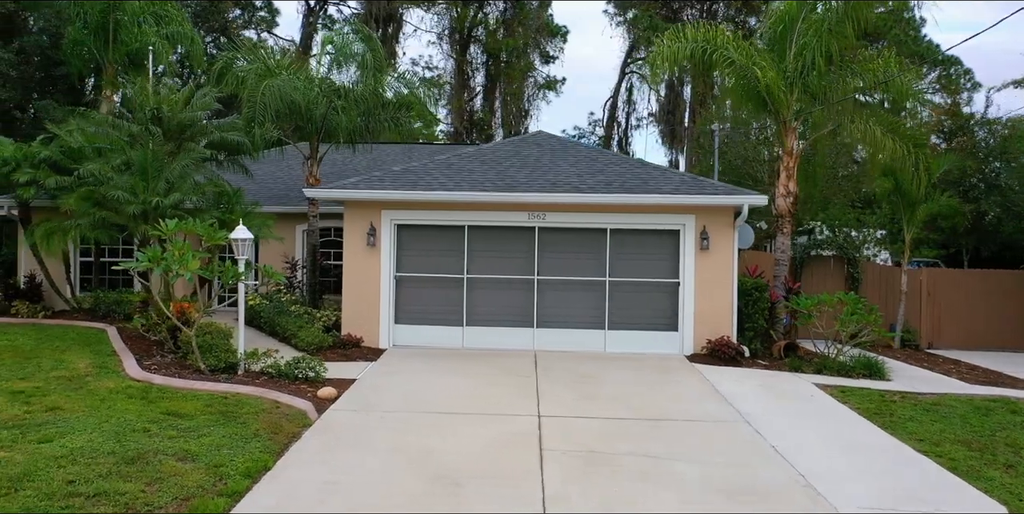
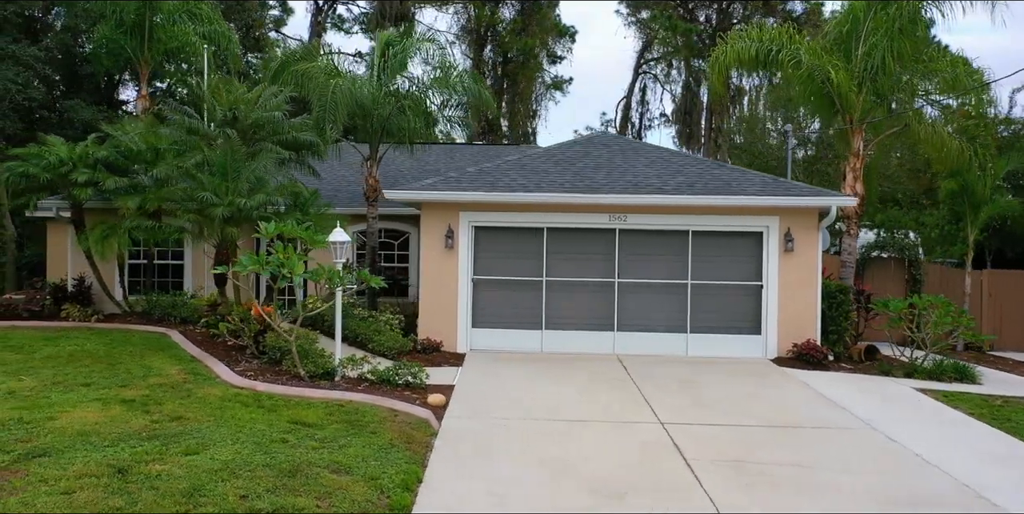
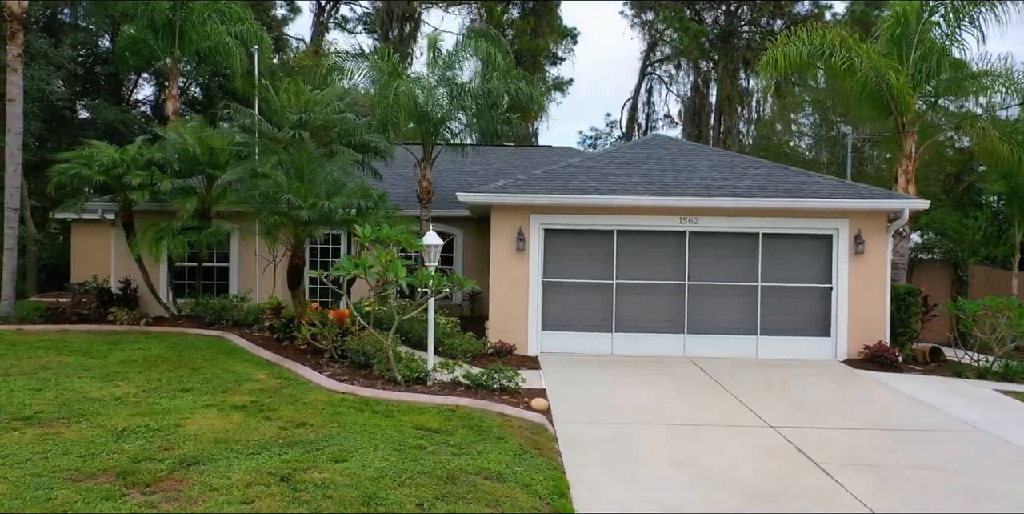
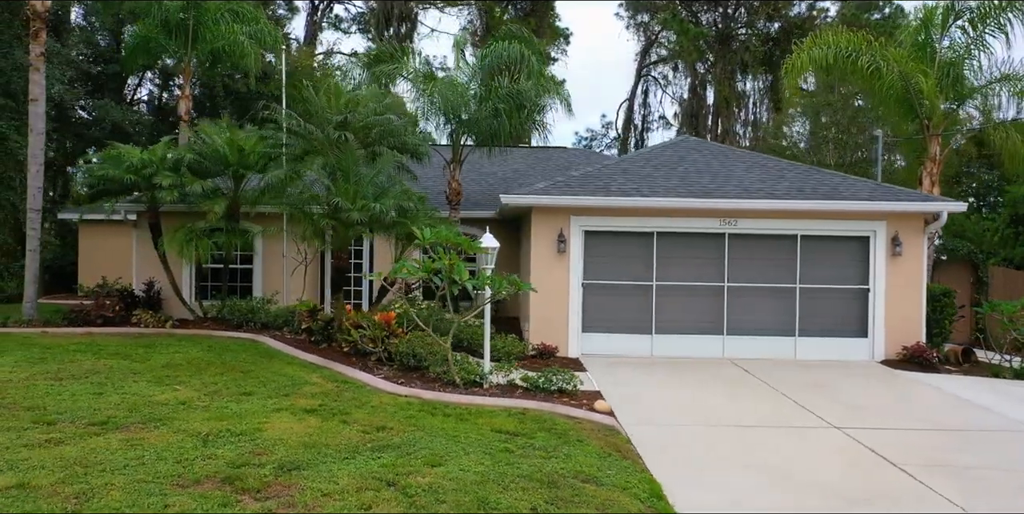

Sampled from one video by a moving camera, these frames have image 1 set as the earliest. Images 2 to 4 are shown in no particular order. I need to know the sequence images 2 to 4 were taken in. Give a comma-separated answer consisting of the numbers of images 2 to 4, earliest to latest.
2, 3, 4
